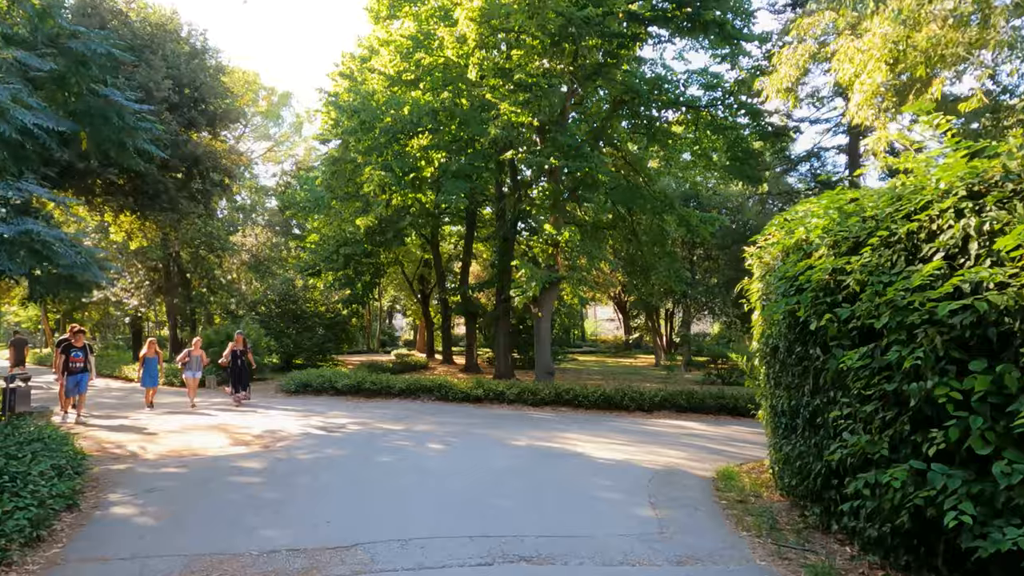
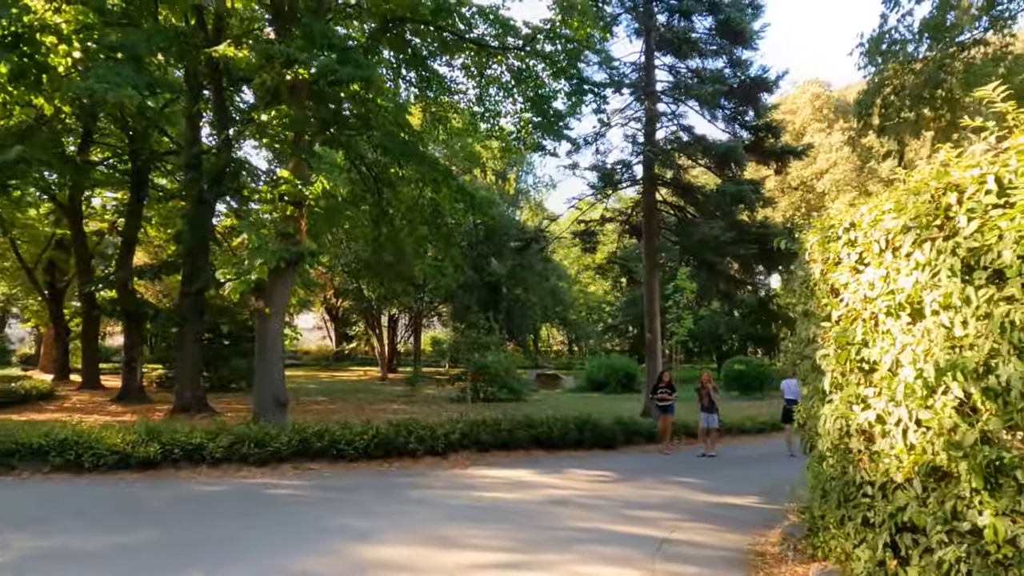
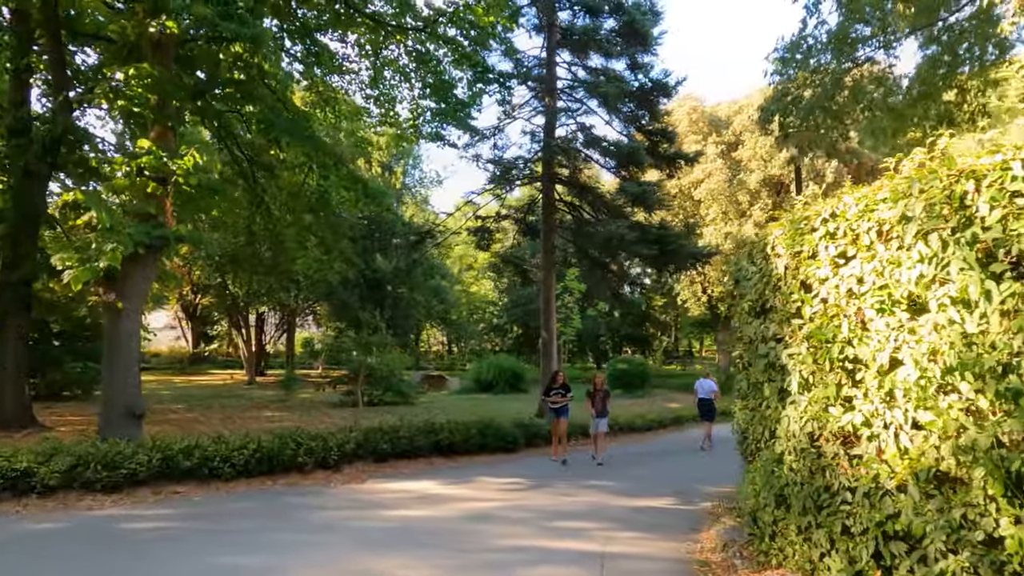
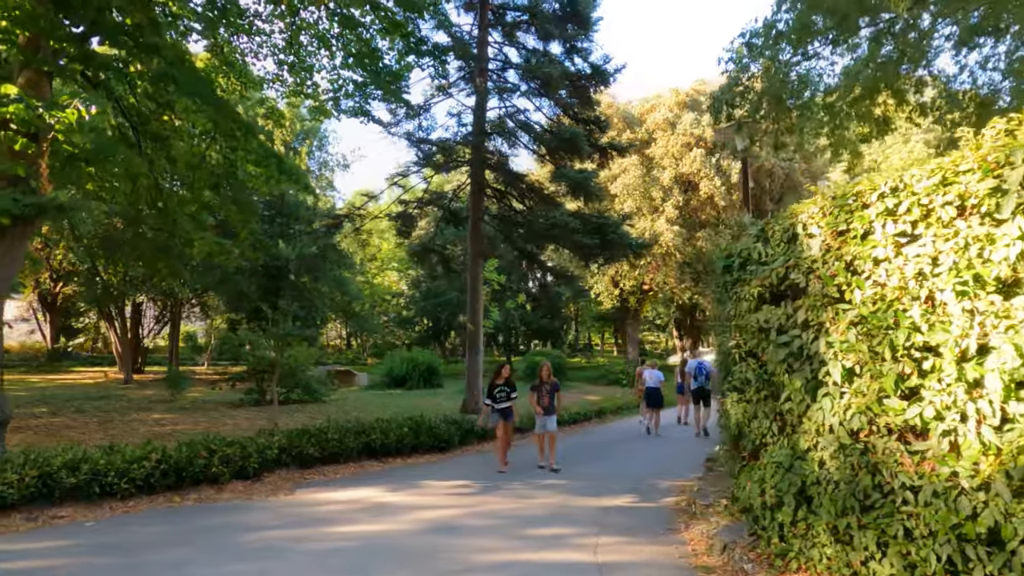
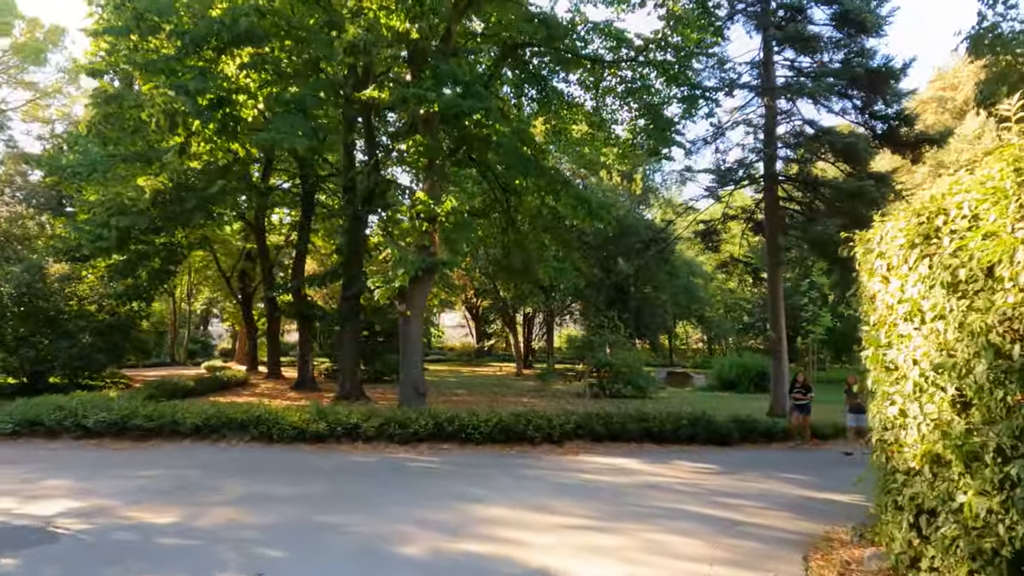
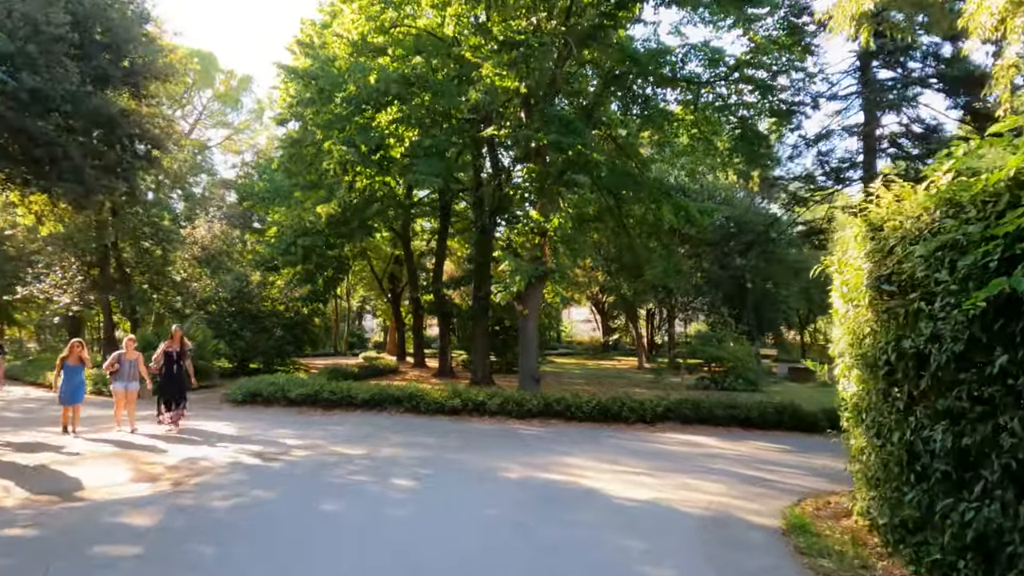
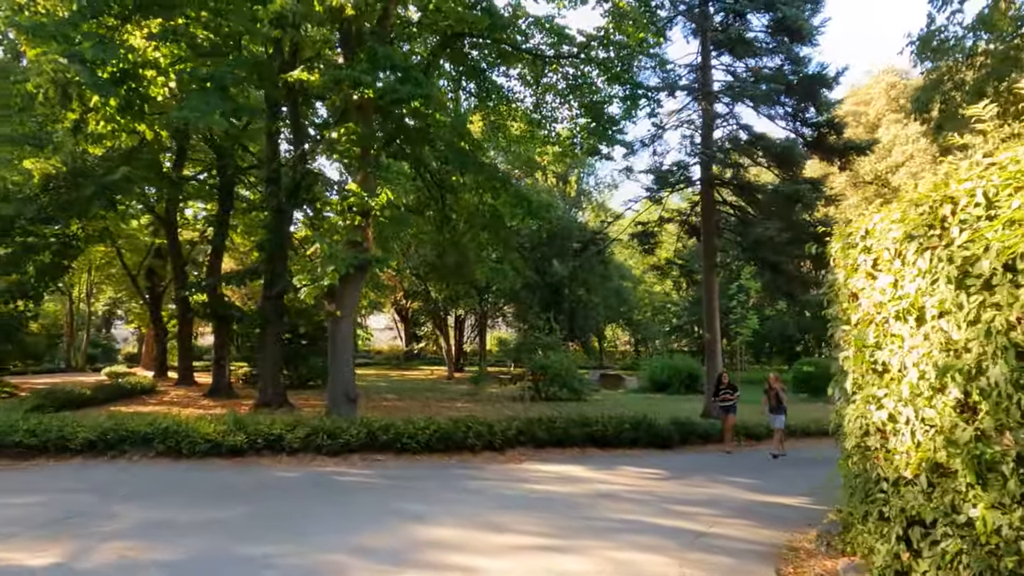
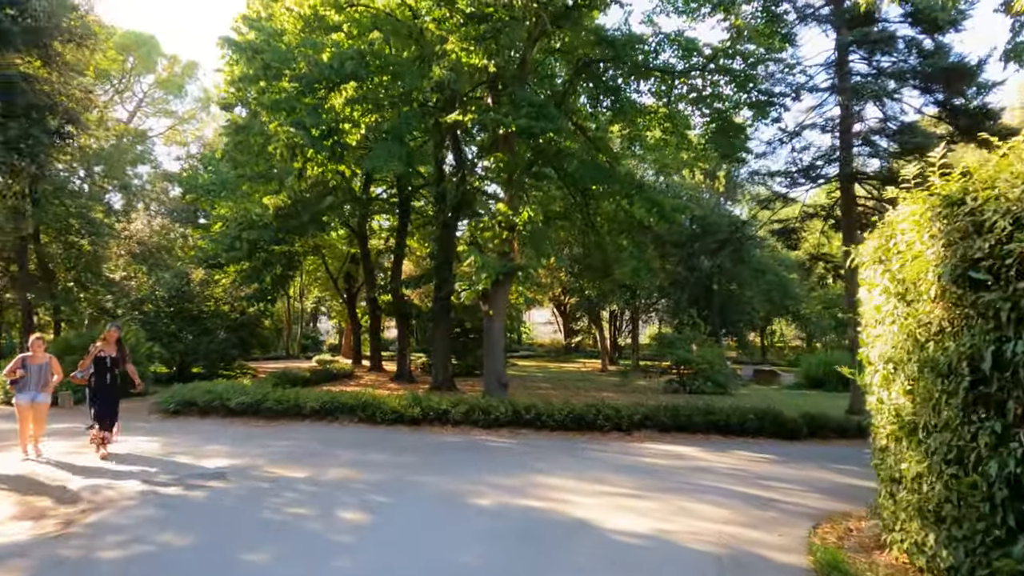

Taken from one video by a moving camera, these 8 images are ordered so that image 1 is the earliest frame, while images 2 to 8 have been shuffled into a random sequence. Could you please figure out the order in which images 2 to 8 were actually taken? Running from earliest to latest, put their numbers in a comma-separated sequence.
6, 8, 5, 7, 2, 3, 4
